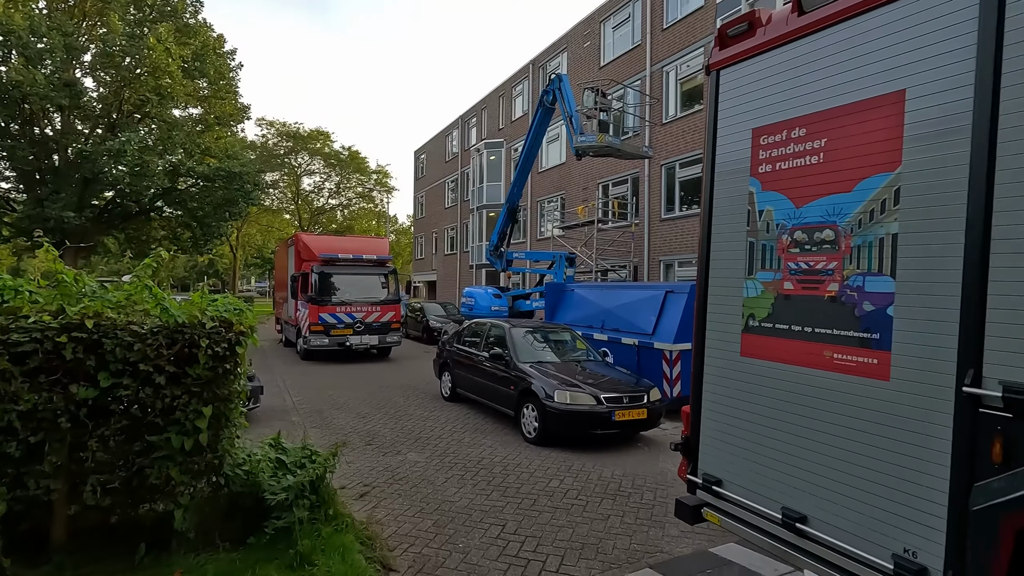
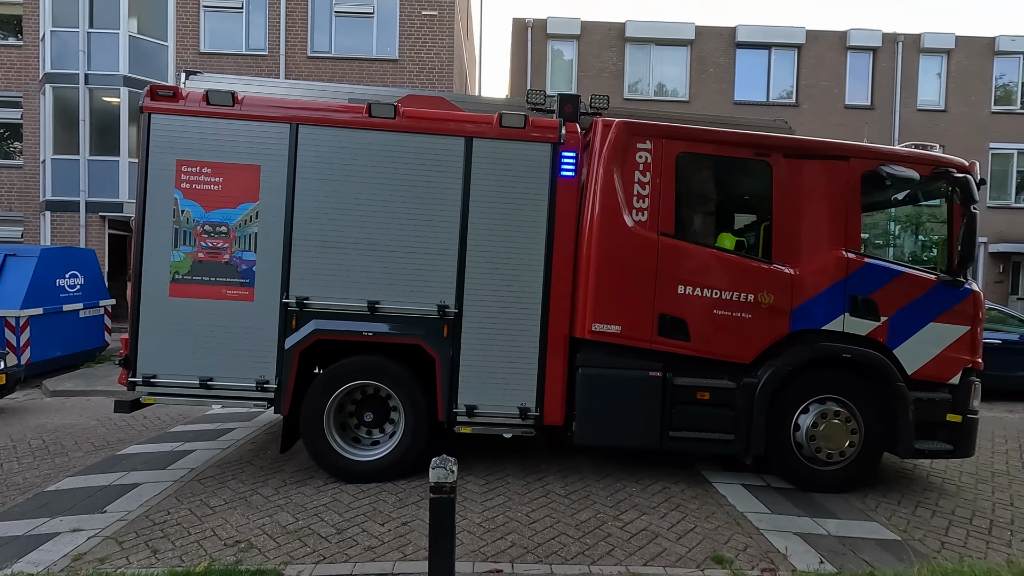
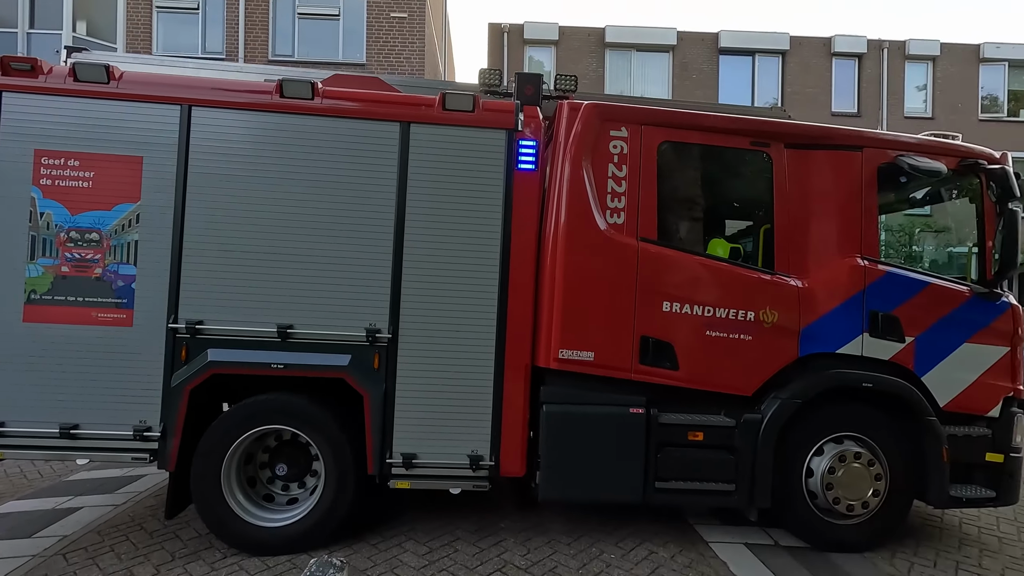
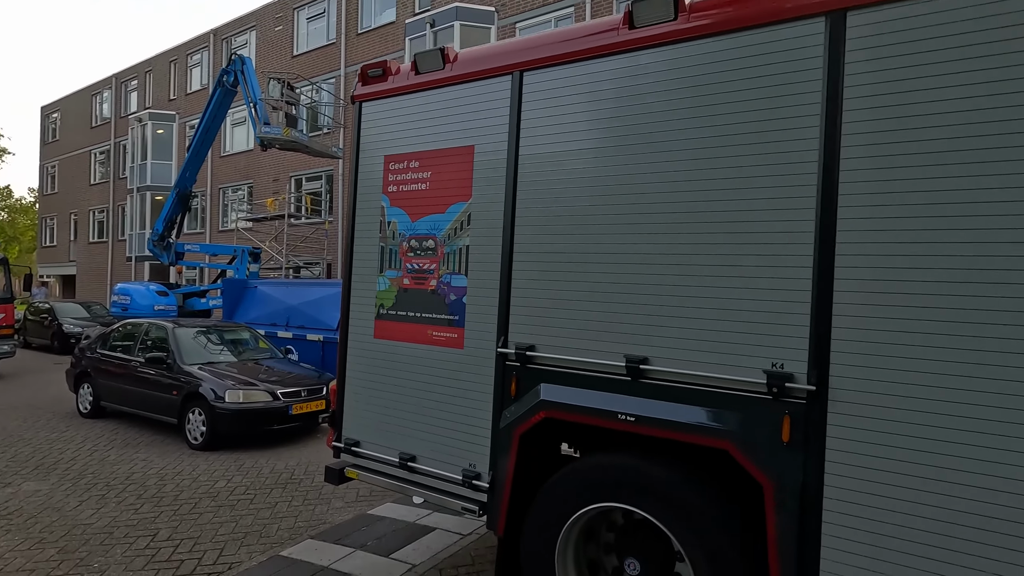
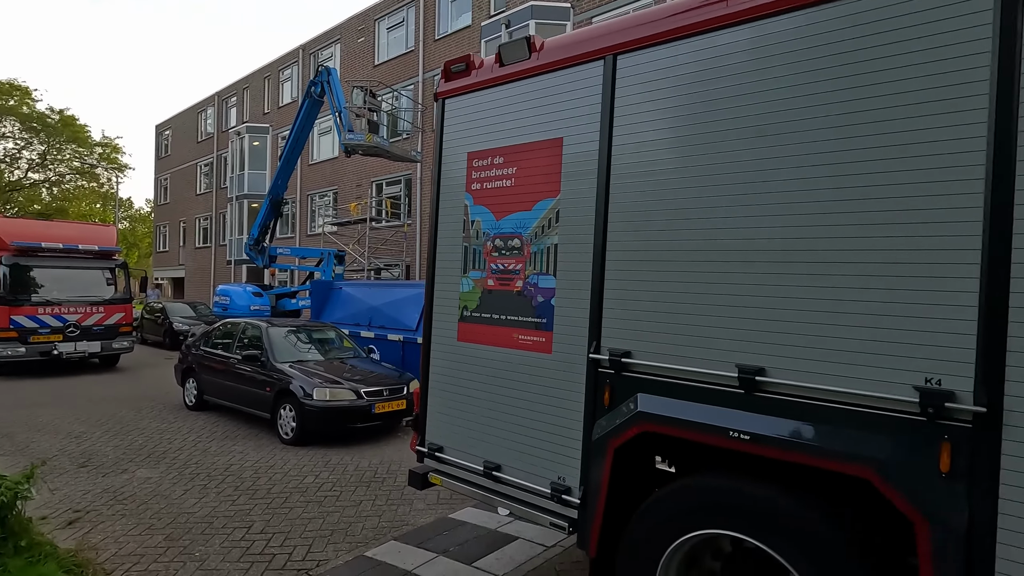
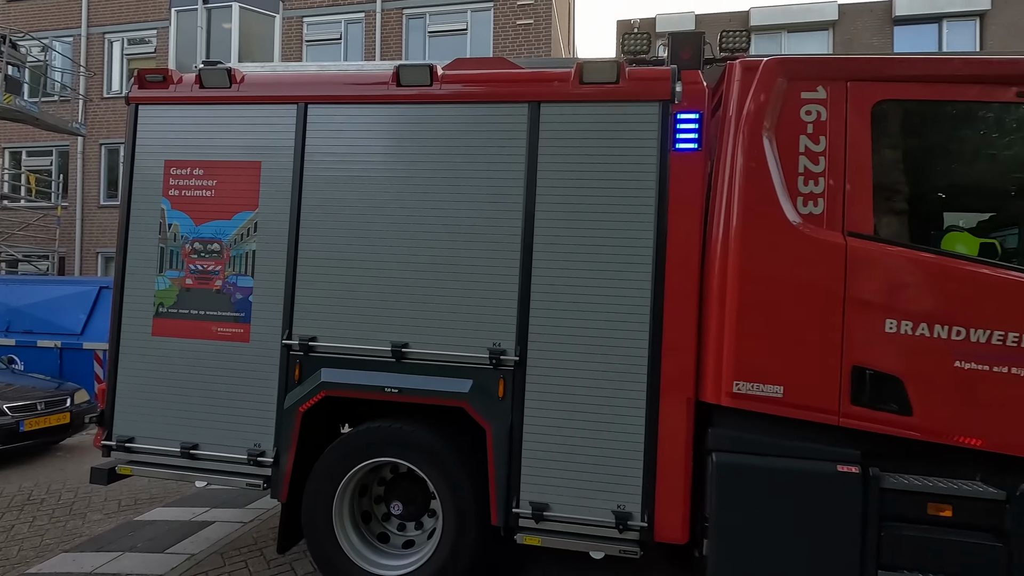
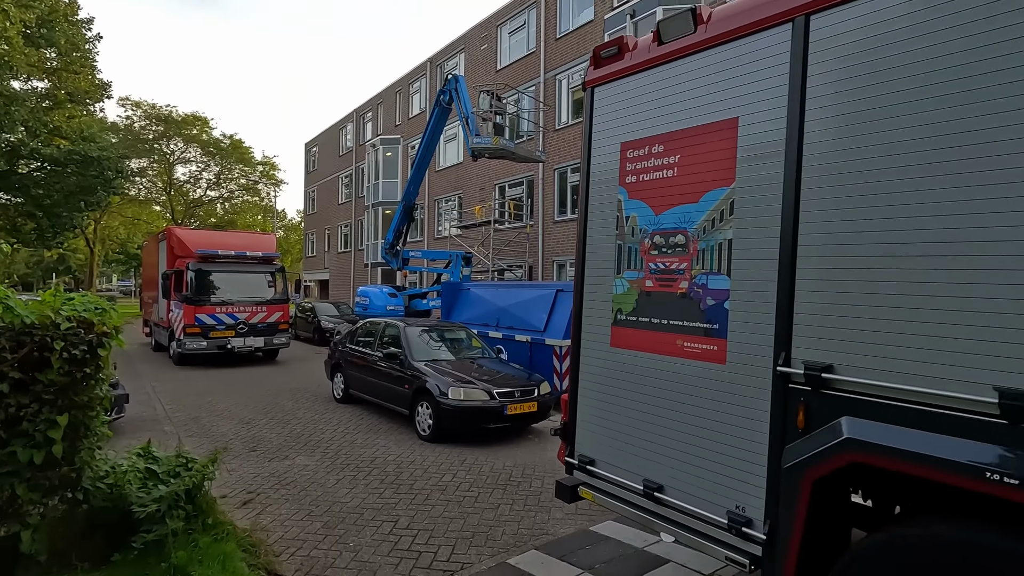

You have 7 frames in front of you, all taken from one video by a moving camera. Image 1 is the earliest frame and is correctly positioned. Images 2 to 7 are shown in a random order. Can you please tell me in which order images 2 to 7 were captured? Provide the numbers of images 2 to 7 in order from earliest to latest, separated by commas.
7, 5, 4, 6, 3, 2
